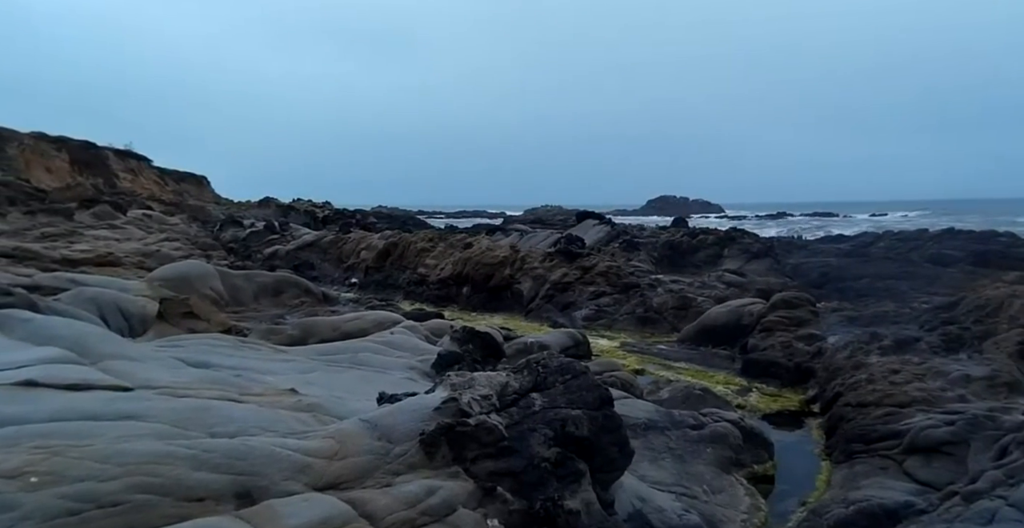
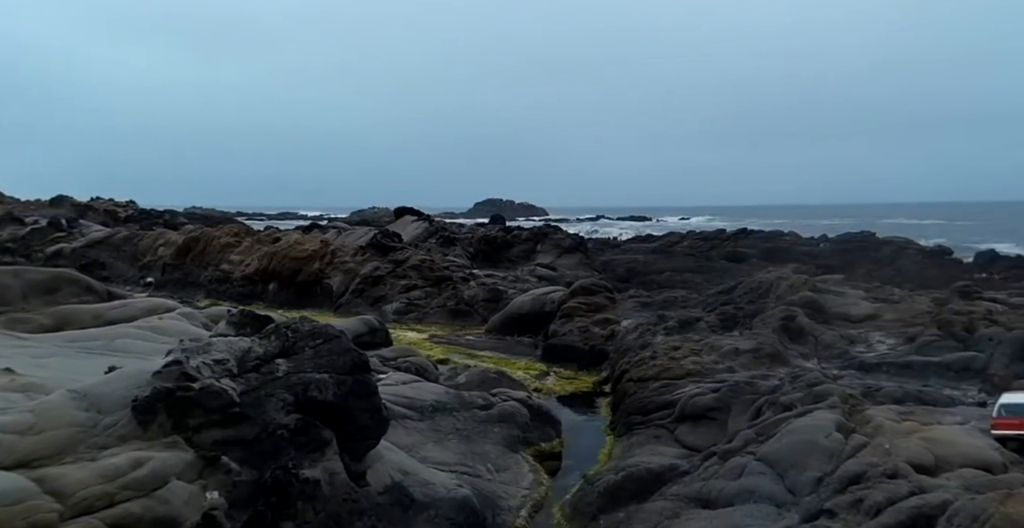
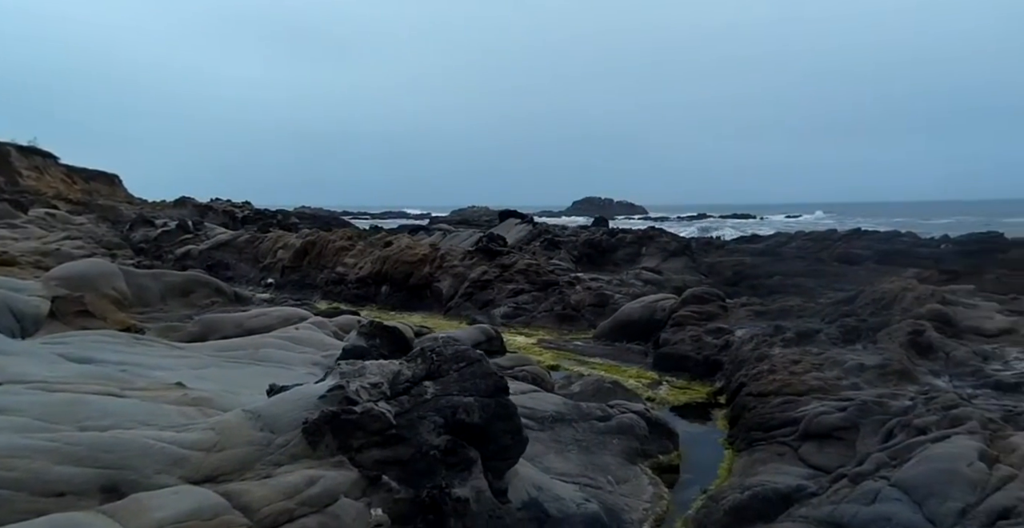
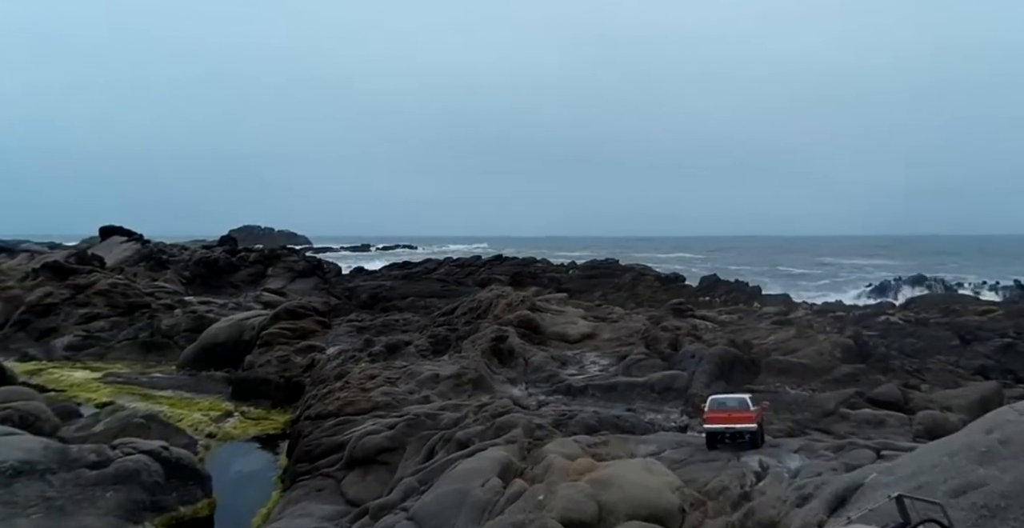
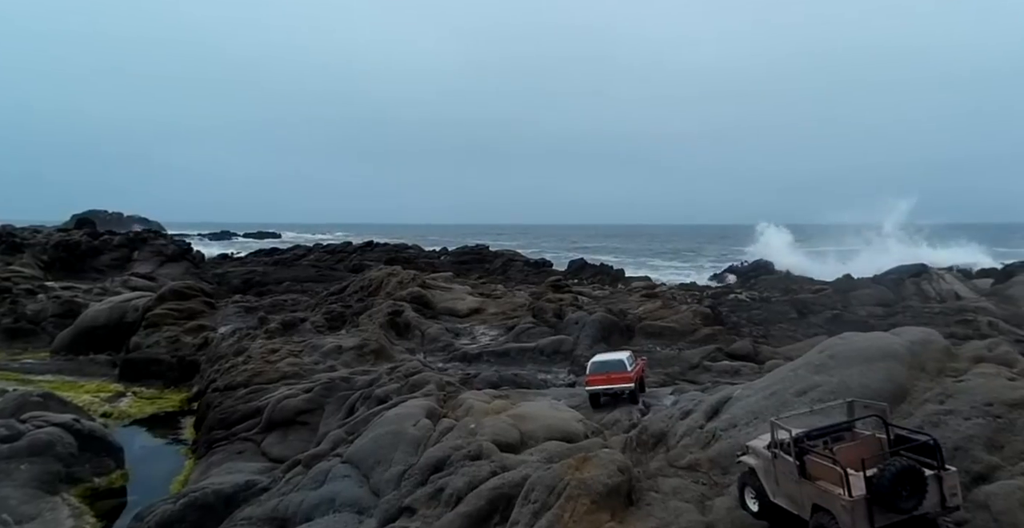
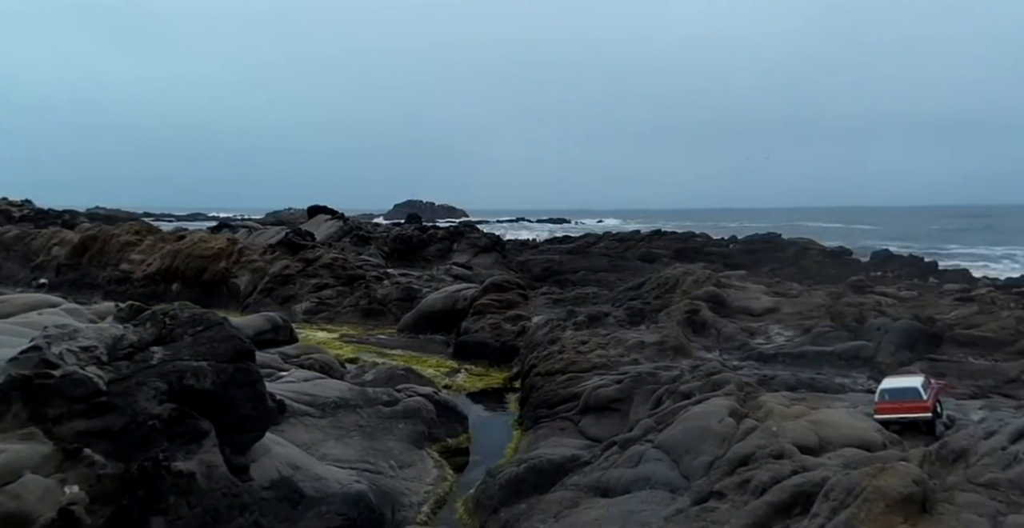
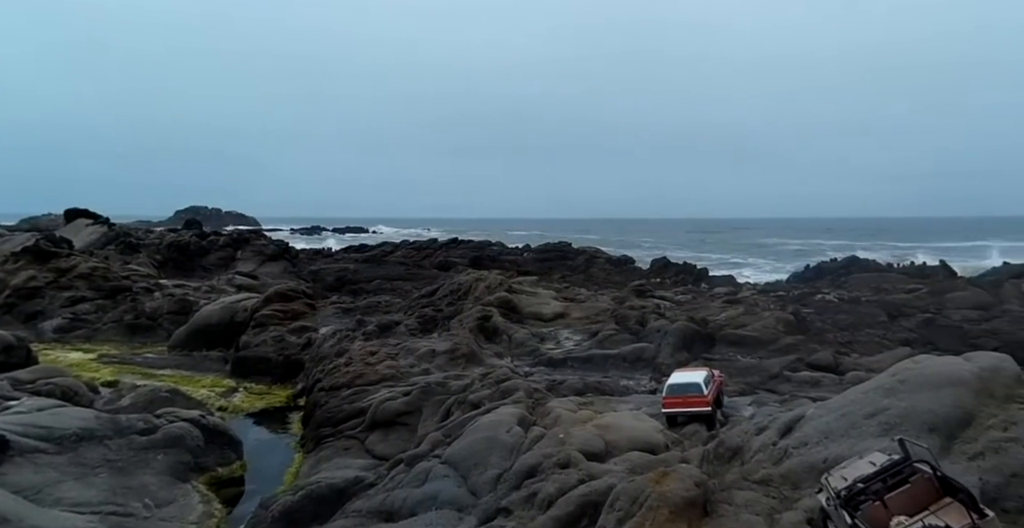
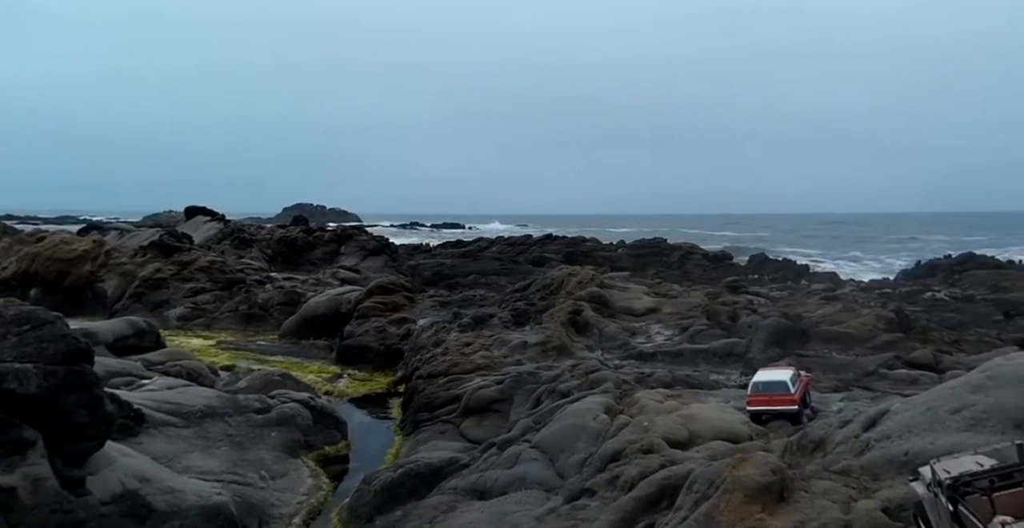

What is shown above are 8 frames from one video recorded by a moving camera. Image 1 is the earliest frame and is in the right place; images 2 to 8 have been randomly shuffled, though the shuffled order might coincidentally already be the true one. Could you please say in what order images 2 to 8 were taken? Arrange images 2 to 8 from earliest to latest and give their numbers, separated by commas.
3, 2, 6, 8, 7, 5, 4
